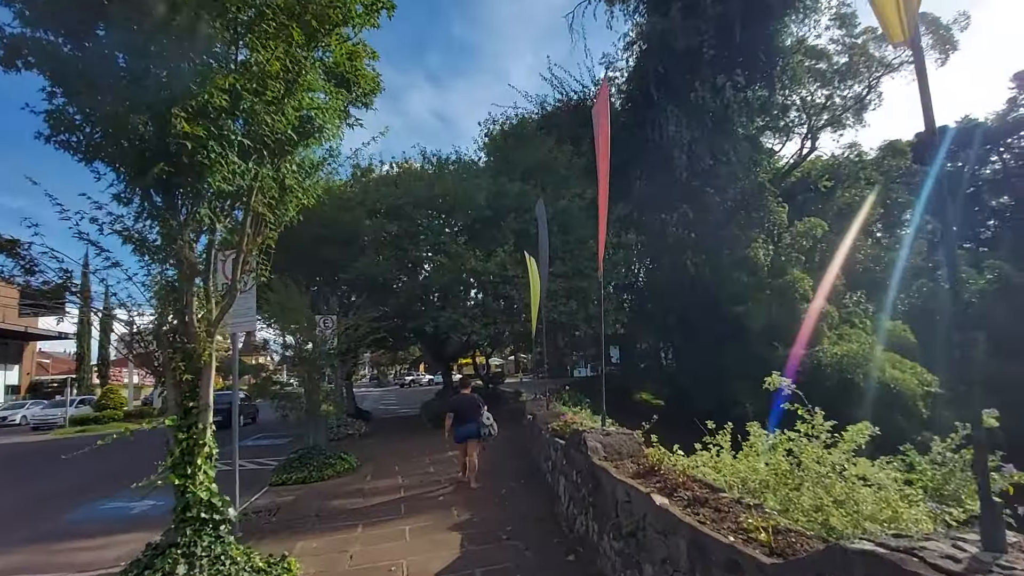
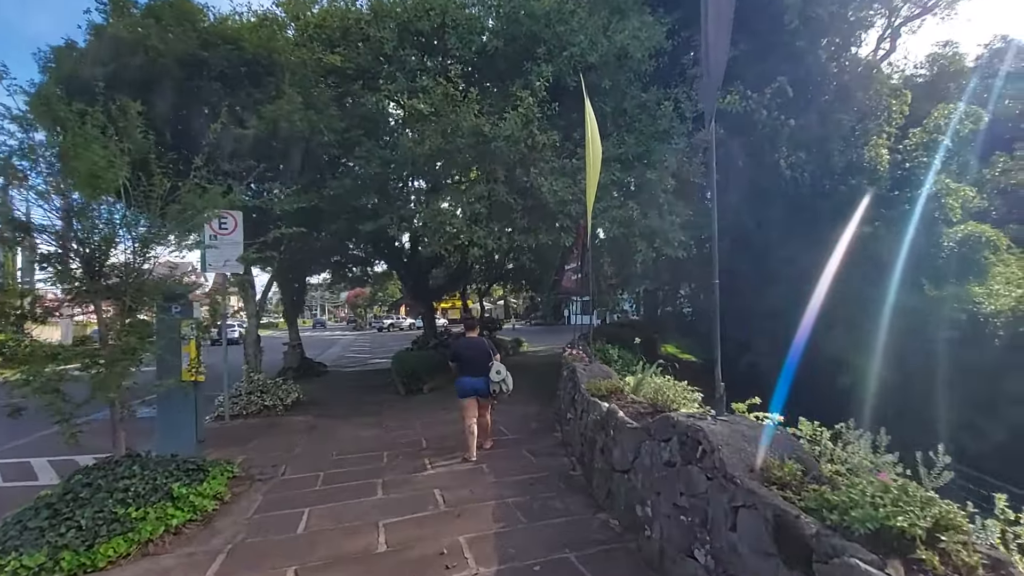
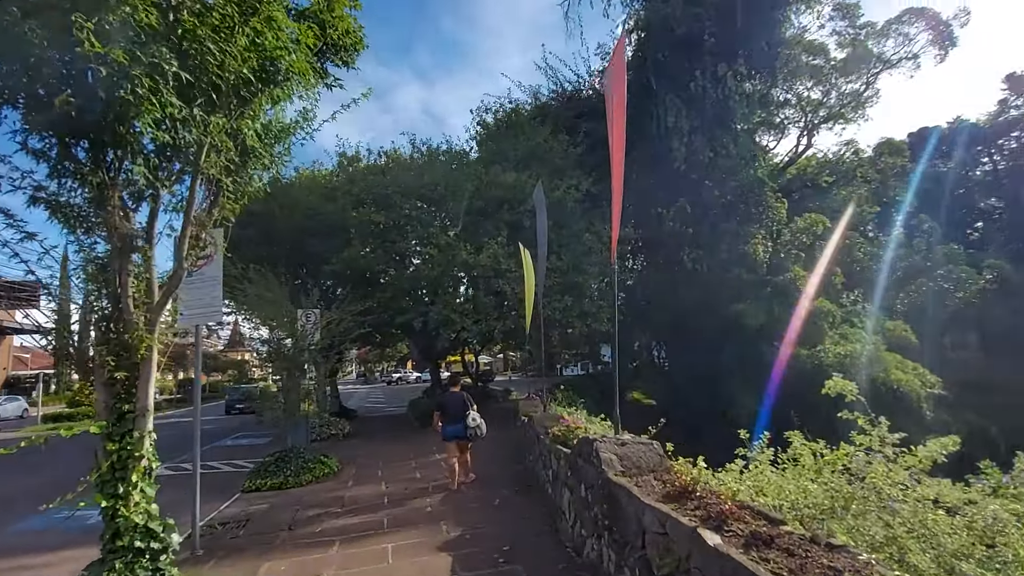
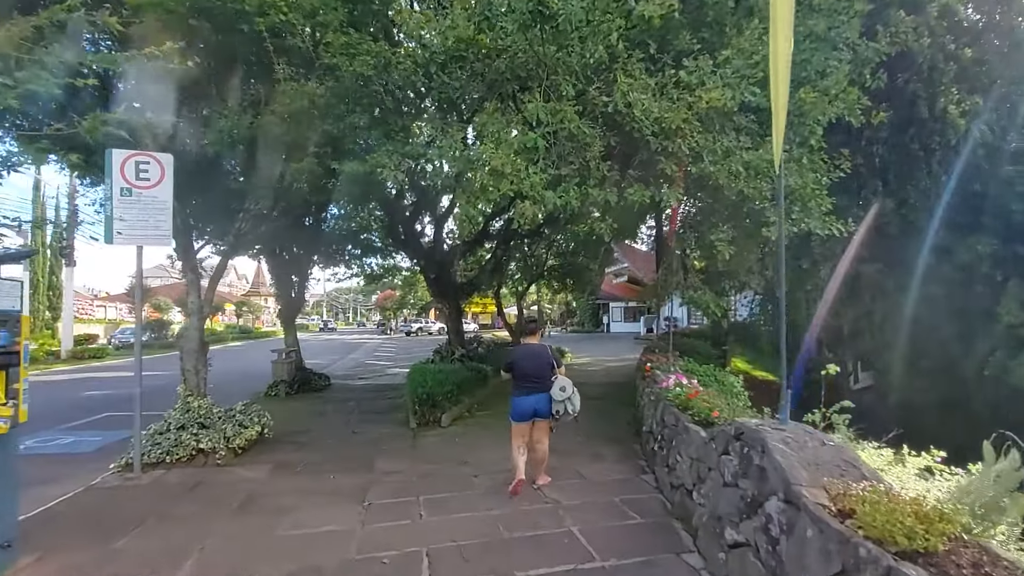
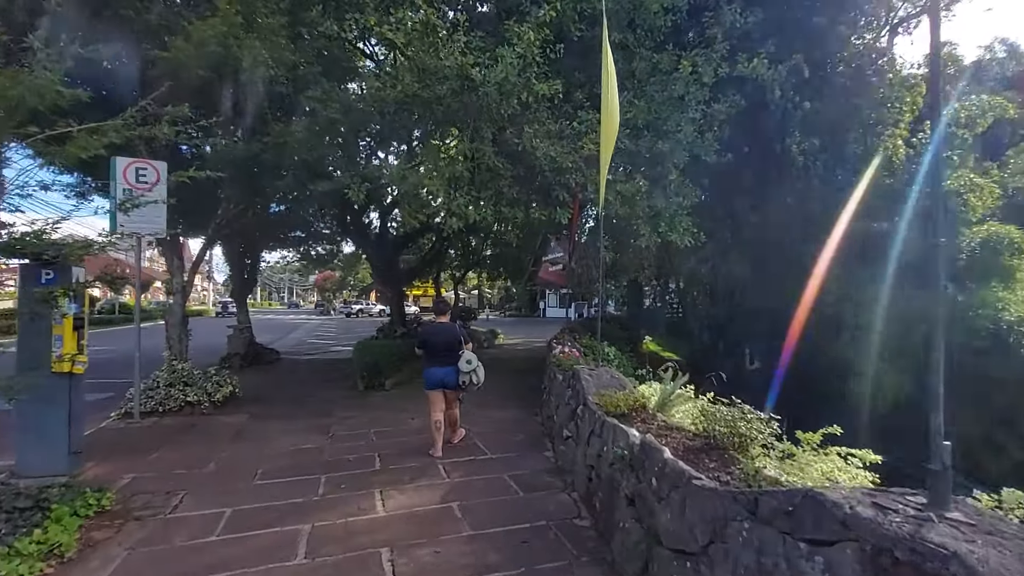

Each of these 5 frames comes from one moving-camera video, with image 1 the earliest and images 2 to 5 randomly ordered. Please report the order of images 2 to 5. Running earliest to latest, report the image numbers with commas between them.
3, 2, 5, 4
